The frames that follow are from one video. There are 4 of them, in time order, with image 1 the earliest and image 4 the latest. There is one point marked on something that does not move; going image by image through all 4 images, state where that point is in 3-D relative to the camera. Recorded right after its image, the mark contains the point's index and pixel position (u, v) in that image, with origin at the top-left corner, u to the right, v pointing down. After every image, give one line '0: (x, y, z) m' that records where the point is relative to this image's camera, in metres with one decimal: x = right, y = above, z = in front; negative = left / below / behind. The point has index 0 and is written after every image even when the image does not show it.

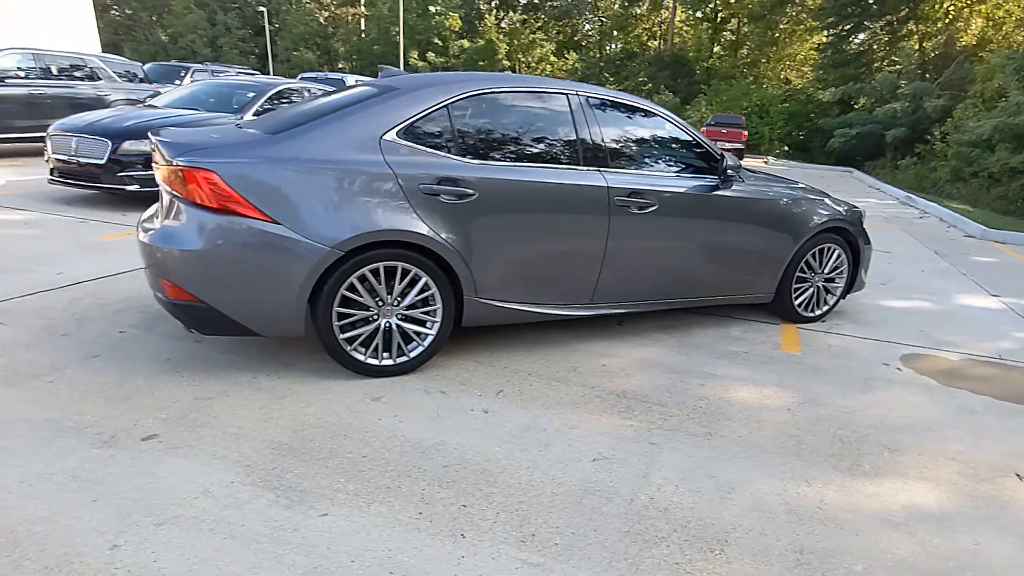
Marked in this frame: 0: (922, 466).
0: (+1.9, -0.8, +3.0) m
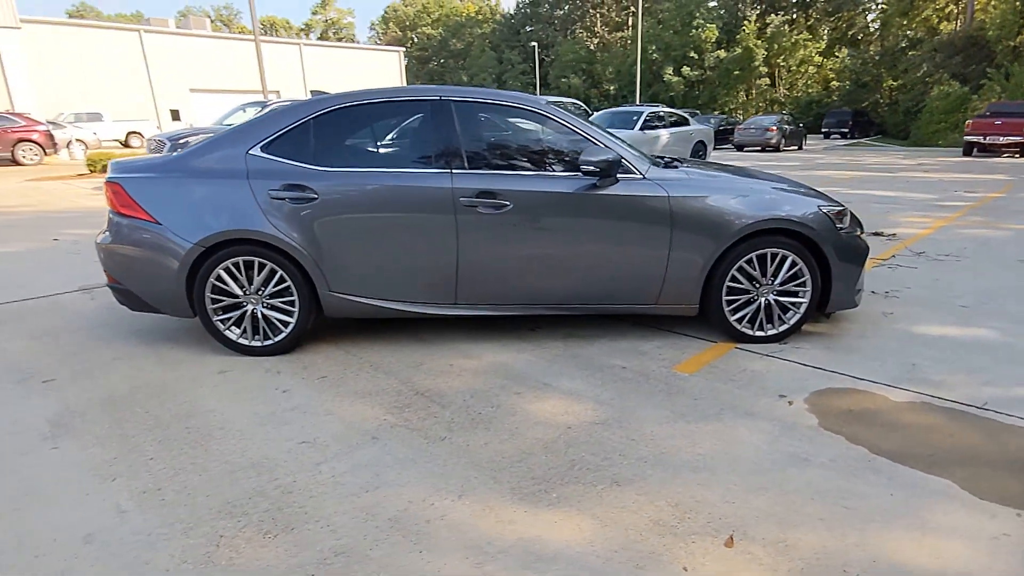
0: (+0.4, -0.9, +2.5) m
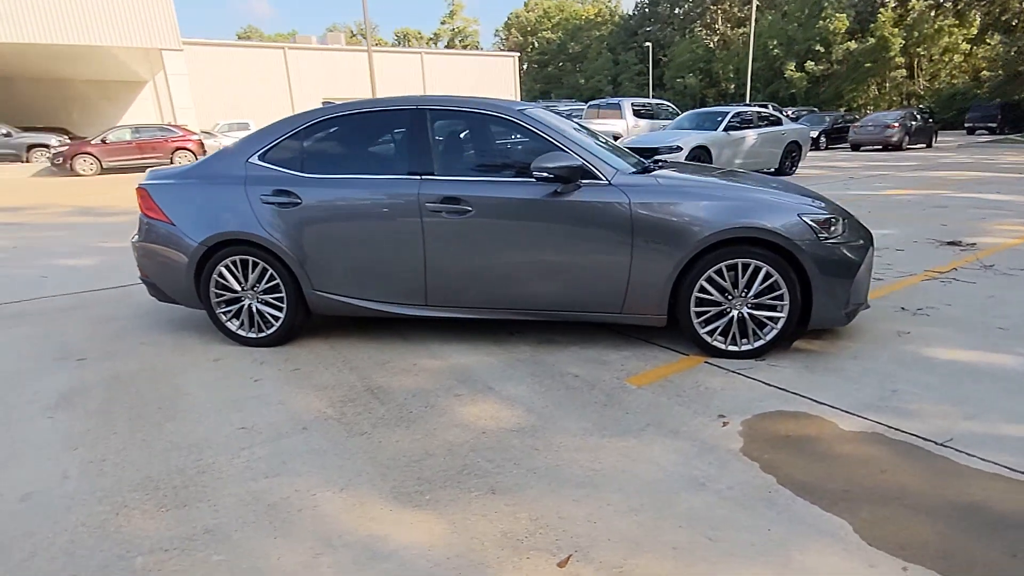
0: (-0.1, -0.9, +2.5) m
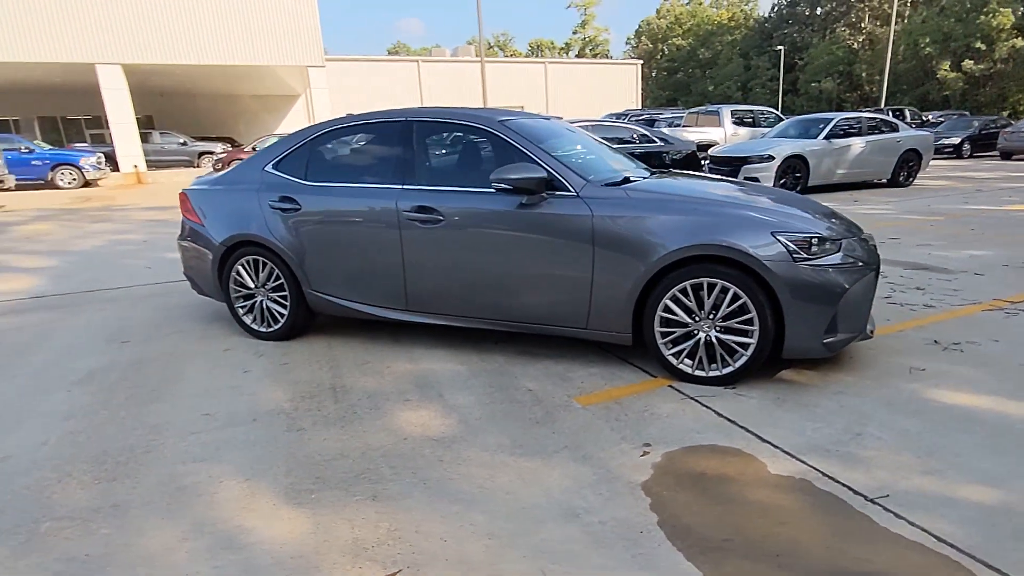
0: (-0.6, -0.9, +2.5) m
